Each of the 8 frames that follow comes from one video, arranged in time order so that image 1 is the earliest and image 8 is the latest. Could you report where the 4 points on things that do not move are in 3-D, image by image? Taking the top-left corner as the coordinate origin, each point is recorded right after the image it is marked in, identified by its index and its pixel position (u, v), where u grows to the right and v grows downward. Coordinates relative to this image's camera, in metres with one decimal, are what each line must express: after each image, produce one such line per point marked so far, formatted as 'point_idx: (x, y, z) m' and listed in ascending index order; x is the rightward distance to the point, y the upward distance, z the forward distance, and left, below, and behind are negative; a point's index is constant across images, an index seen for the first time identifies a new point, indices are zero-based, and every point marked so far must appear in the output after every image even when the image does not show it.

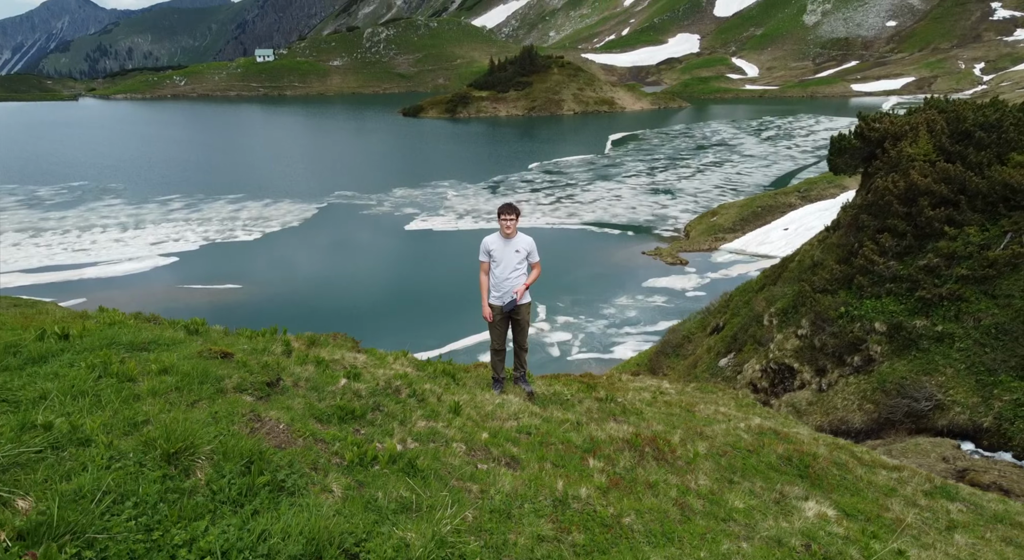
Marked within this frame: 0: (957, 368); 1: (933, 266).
0: (+9.8, -2.0, +13.4) m
1: (+10.5, +0.3, +15.3) m
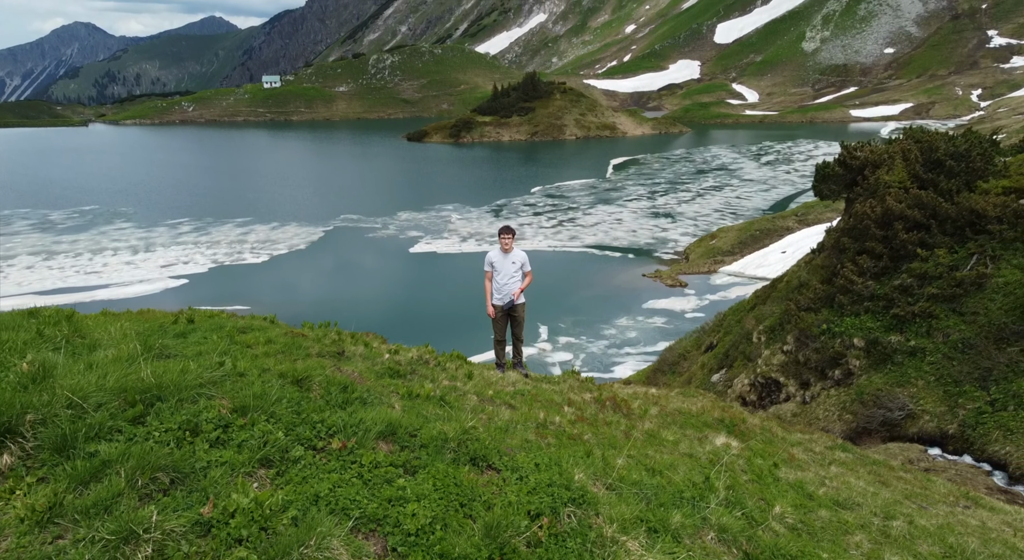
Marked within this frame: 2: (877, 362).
0: (+9.8, -2.4, +14.4) m
1: (+10.6, -0.2, +16.4) m
2: (+9.4, -2.1, +15.7) m
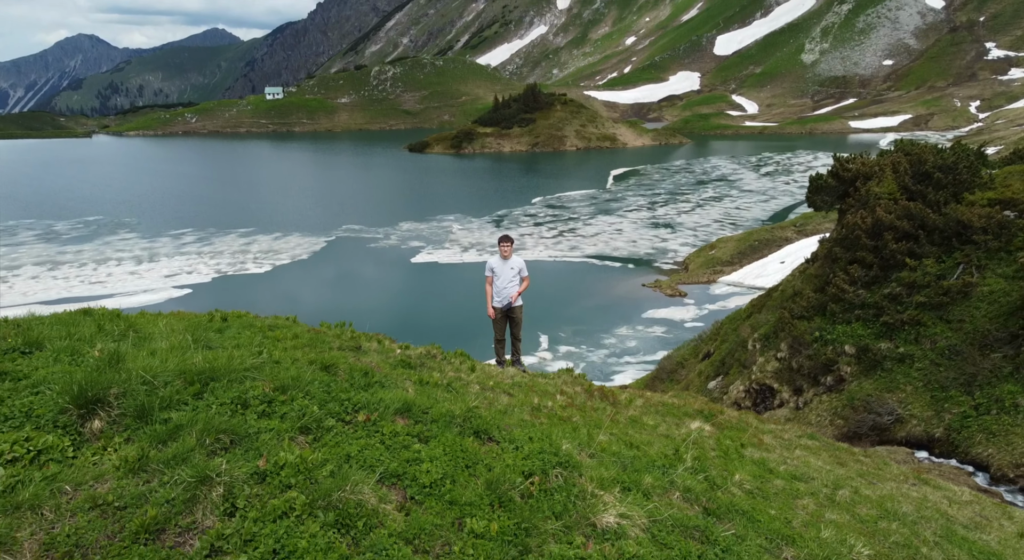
0: (+9.8, -2.6, +14.9) m
1: (+10.6, -0.4, +16.9) m
2: (+9.4, -2.3, +16.1) m
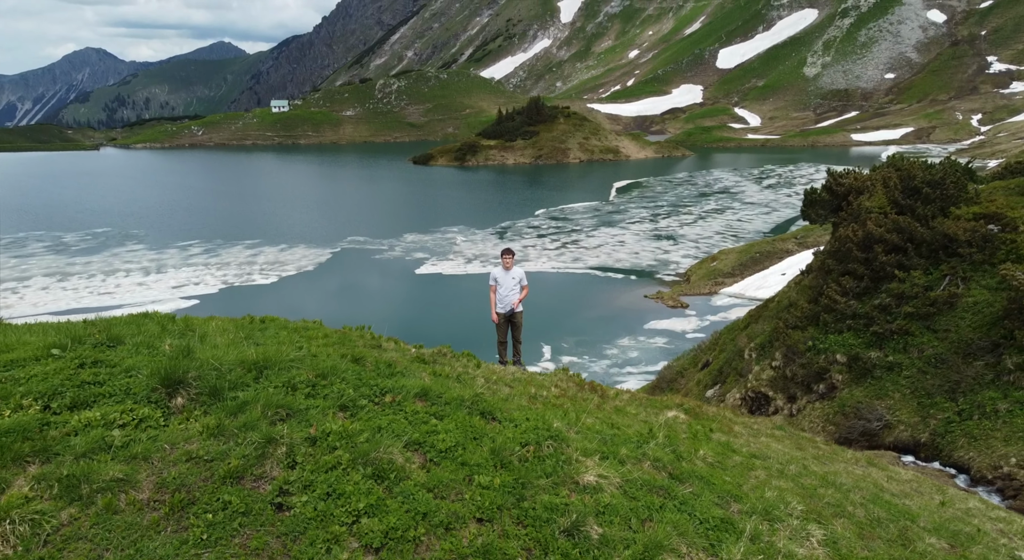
0: (+9.9, -2.8, +15.5) m
1: (+10.6, -0.7, +17.5) m
2: (+9.4, -2.6, +16.7) m
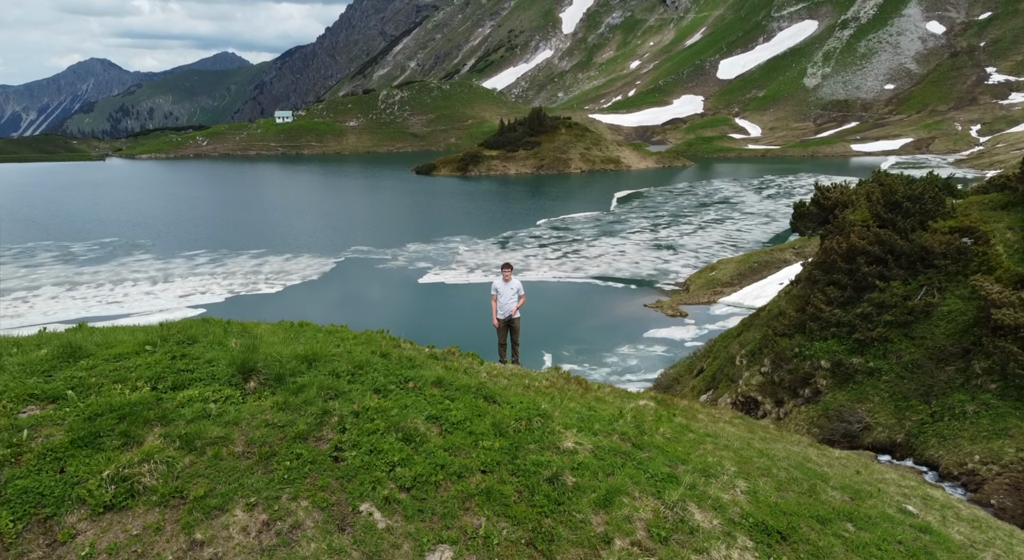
0: (+9.9, -3.1, +16.4) m
1: (+10.7, -1.0, +18.5) m
2: (+9.5, -2.9, +17.7) m
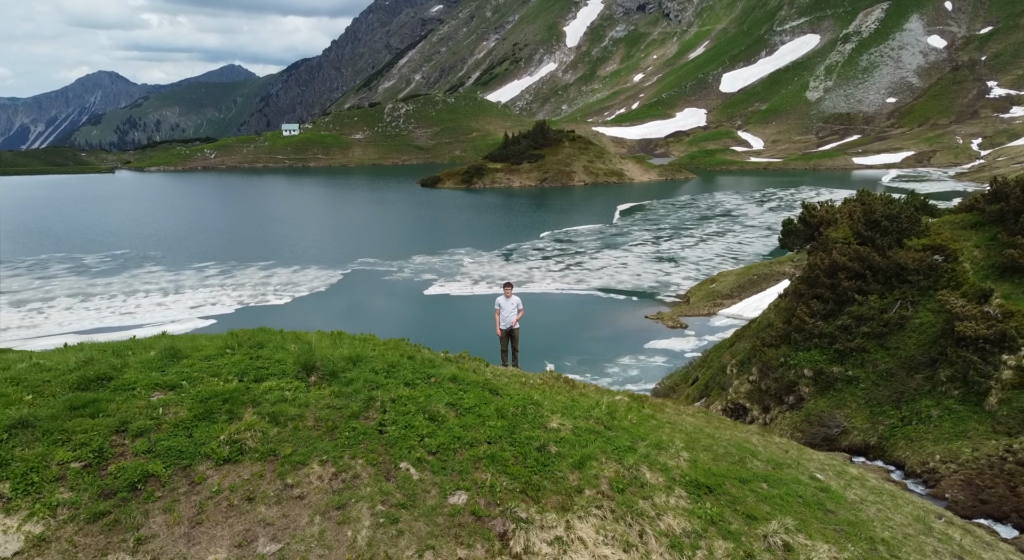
0: (+9.9, -3.5, +17.7) m
1: (+10.7, -1.5, +19.8) m
2: (+9.5, -3.3, +18.9) m
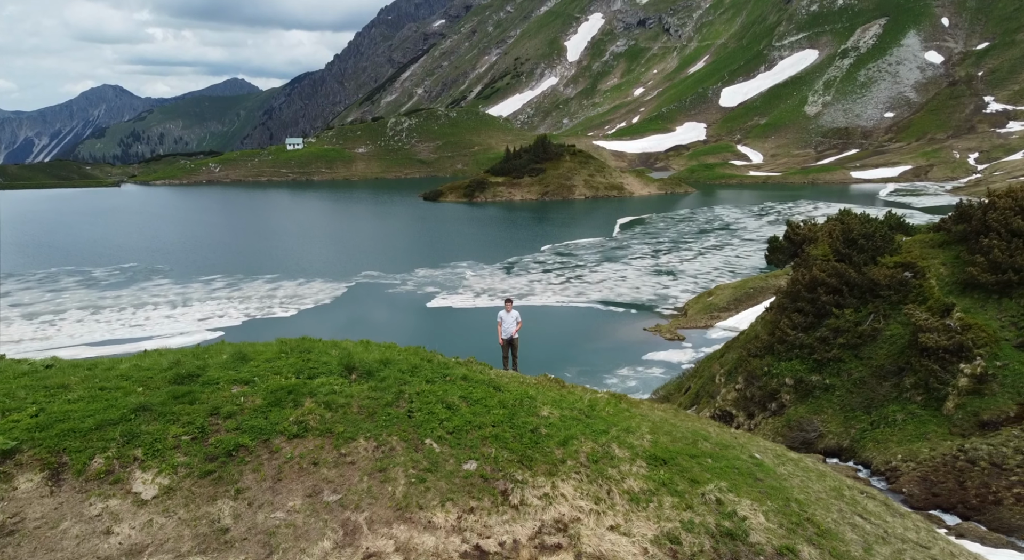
0: (+10.0, -4.0, +19.1) m
1: (+10.8, -2.0, +21.3) m
2: (+9.5, -3.8, +20.4) m
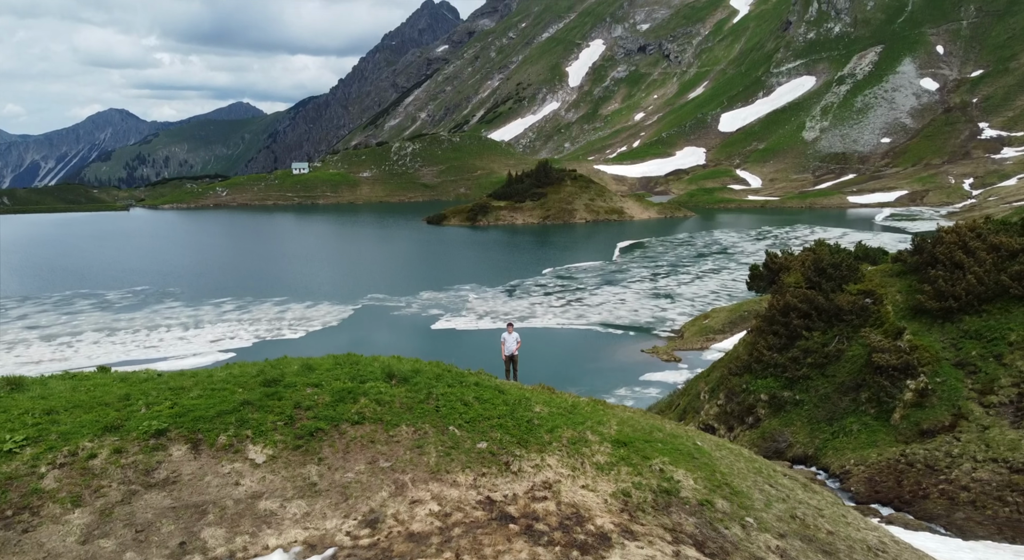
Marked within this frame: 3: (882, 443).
0: (+10.0, -4.9, +21.4) m
1: (+10.8, -3.0, +23.6) m
2: (+9.6, -4.8, +22.6) m
3: (+10.9, -4.8, +18.1) m
